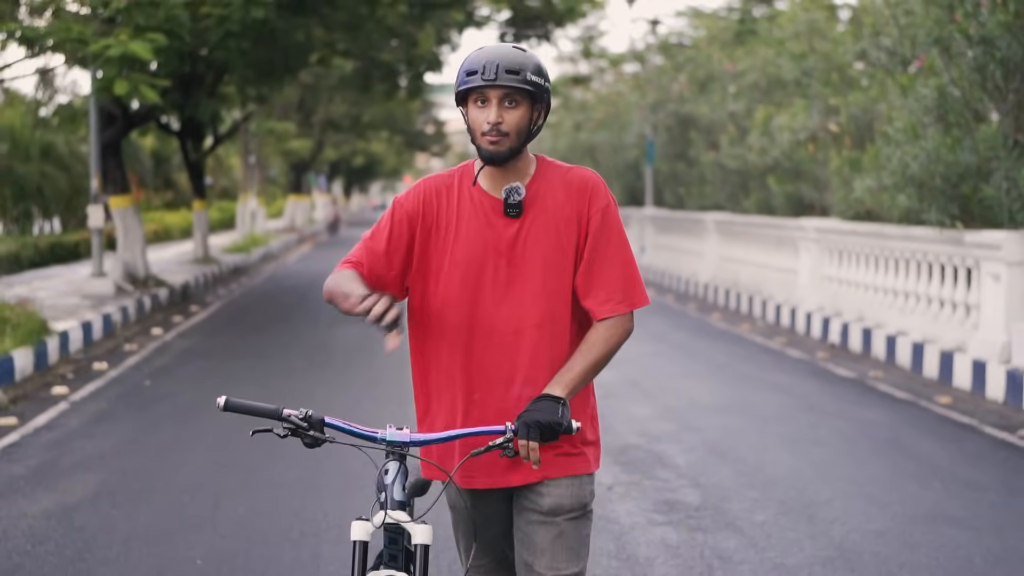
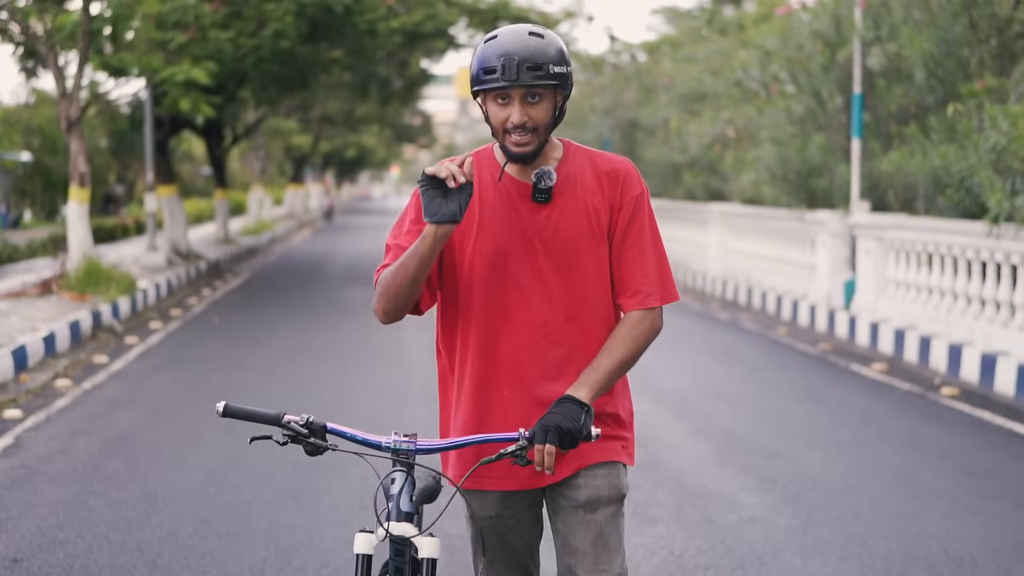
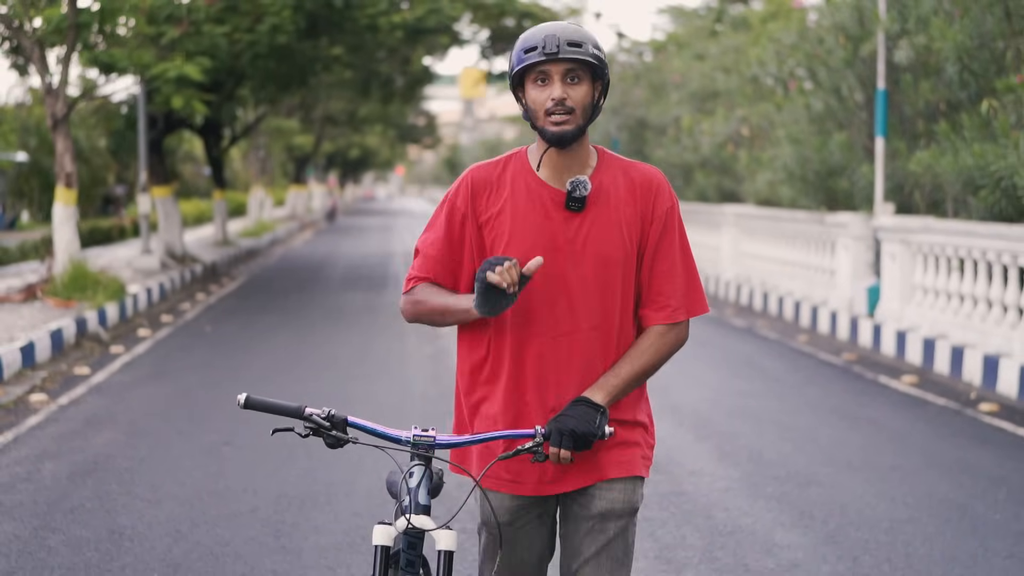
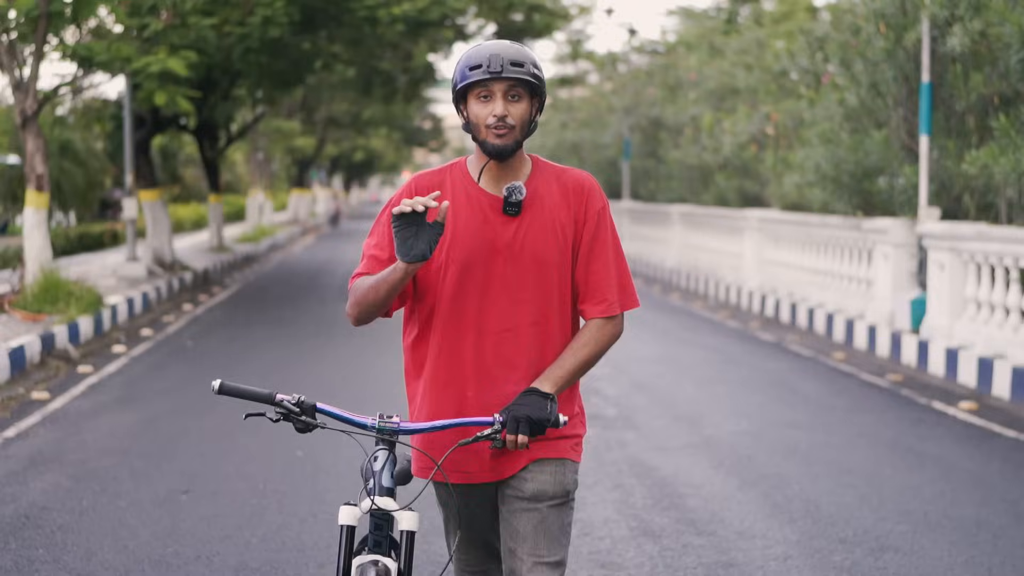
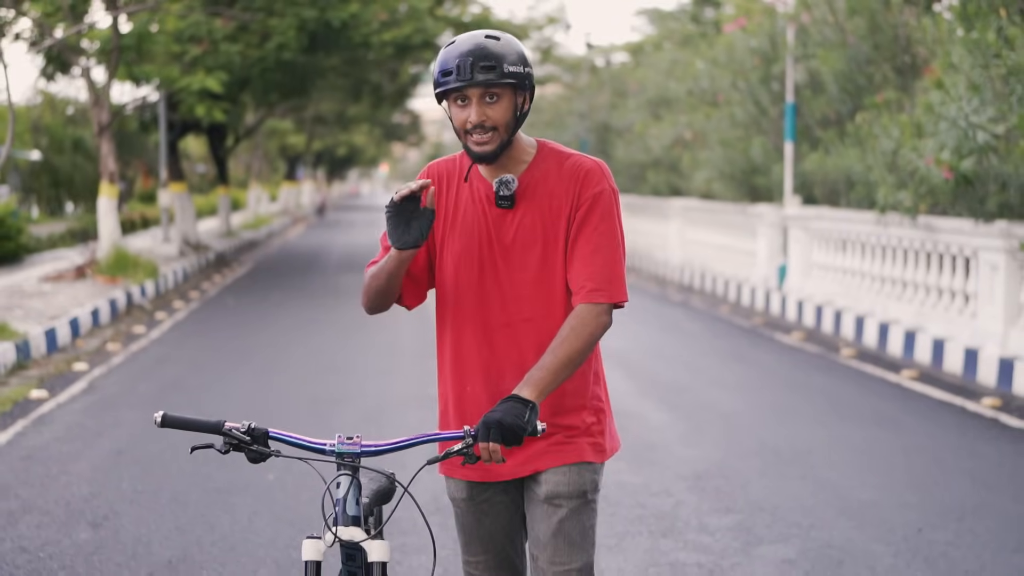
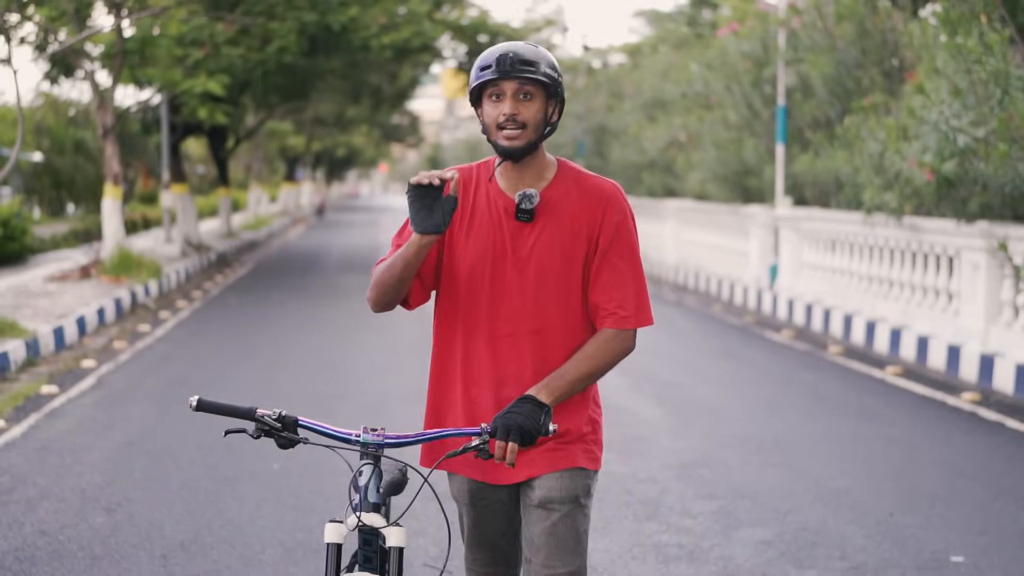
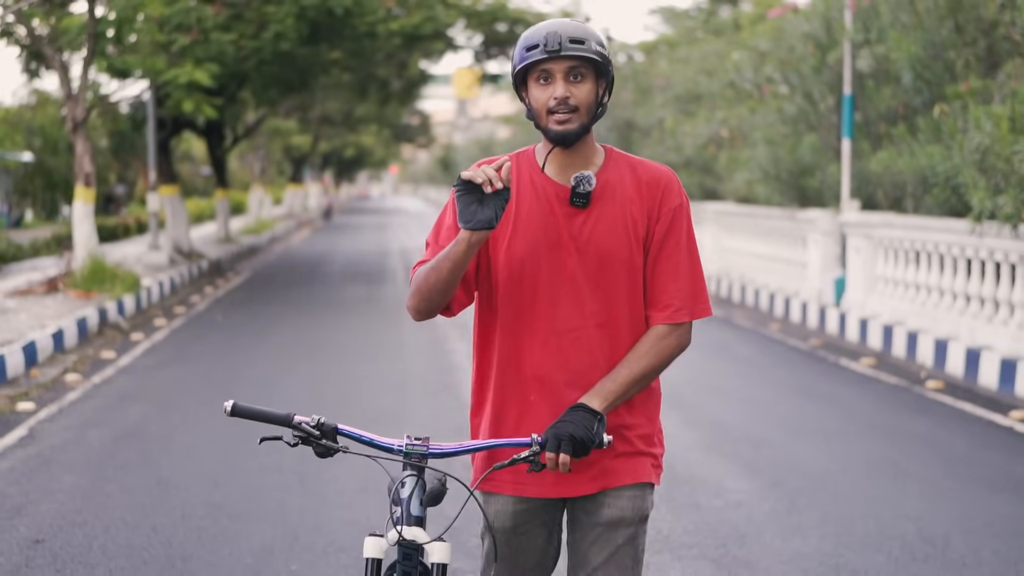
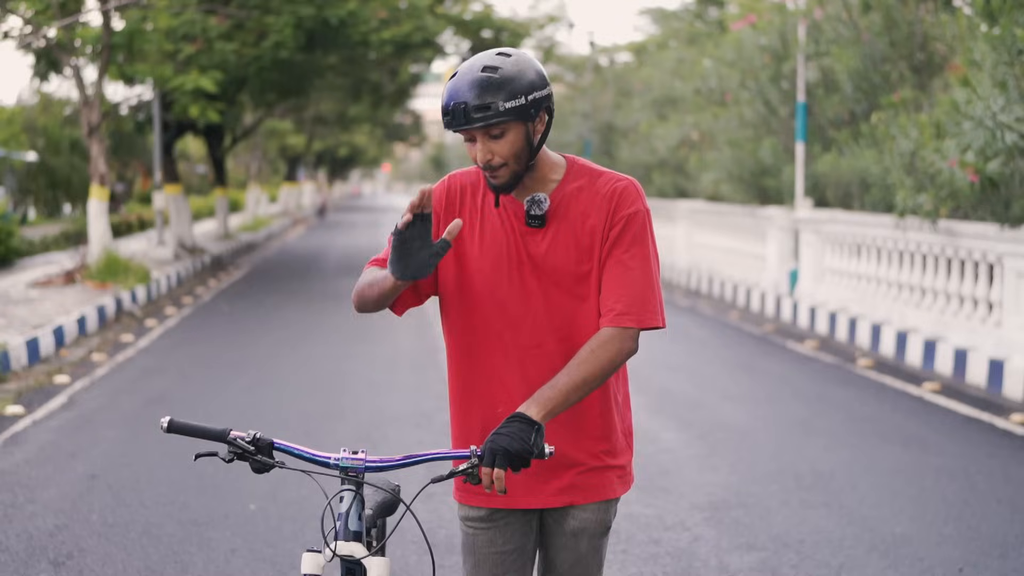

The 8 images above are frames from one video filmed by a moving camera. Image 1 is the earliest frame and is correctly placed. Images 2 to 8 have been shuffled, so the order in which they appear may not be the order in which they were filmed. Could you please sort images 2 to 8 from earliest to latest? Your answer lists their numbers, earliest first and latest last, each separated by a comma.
4, 3, 2, 7, 8, 5, 6
